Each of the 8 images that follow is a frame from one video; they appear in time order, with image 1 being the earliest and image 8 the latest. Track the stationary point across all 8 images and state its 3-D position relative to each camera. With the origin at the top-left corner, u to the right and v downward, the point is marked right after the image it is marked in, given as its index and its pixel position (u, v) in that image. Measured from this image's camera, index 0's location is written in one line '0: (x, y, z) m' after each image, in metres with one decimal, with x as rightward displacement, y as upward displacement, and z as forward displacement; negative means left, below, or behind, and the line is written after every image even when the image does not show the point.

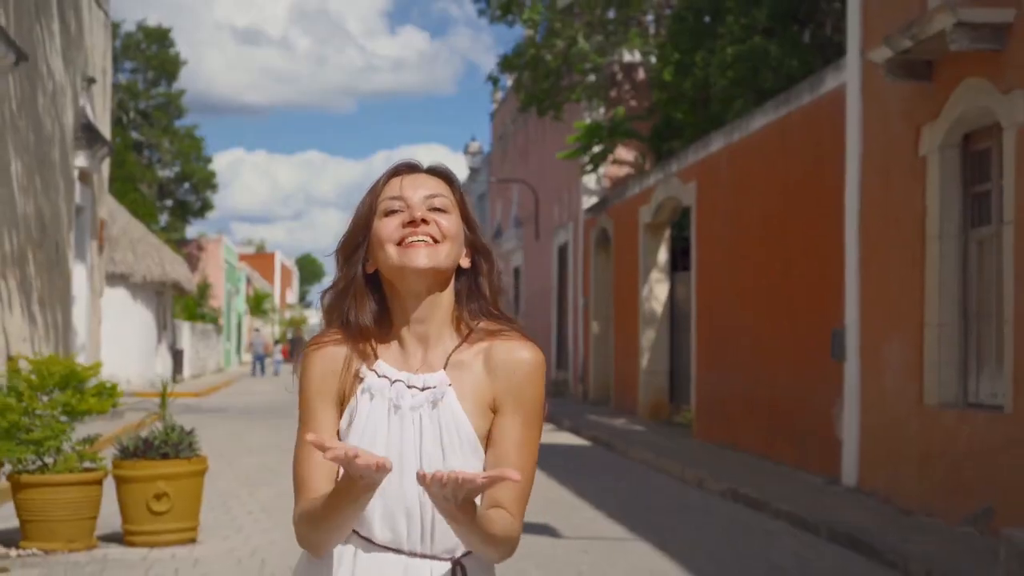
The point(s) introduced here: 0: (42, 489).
0: (-3.1, -1.3, +9.1) m
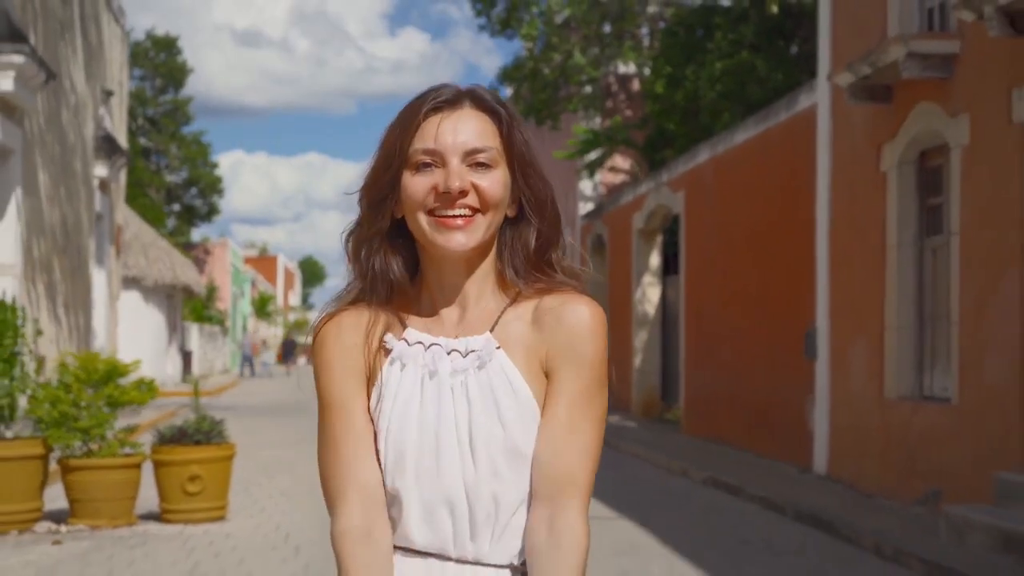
0: (-3.2, -1.4, +10.2) m
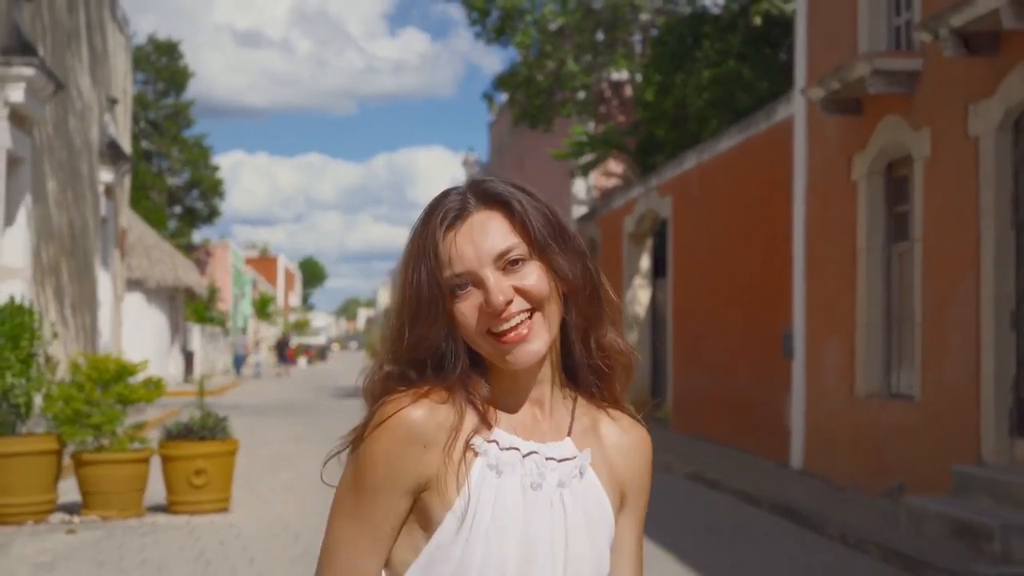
0: (-3.3, -1.4, +10.9) m
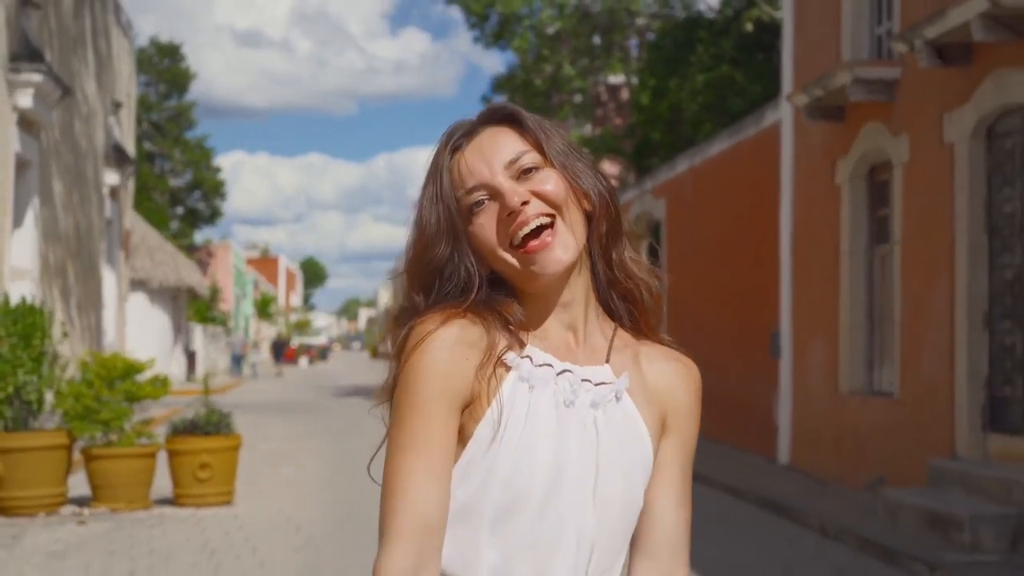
0: (-3.3, -1.4, +11.3) m
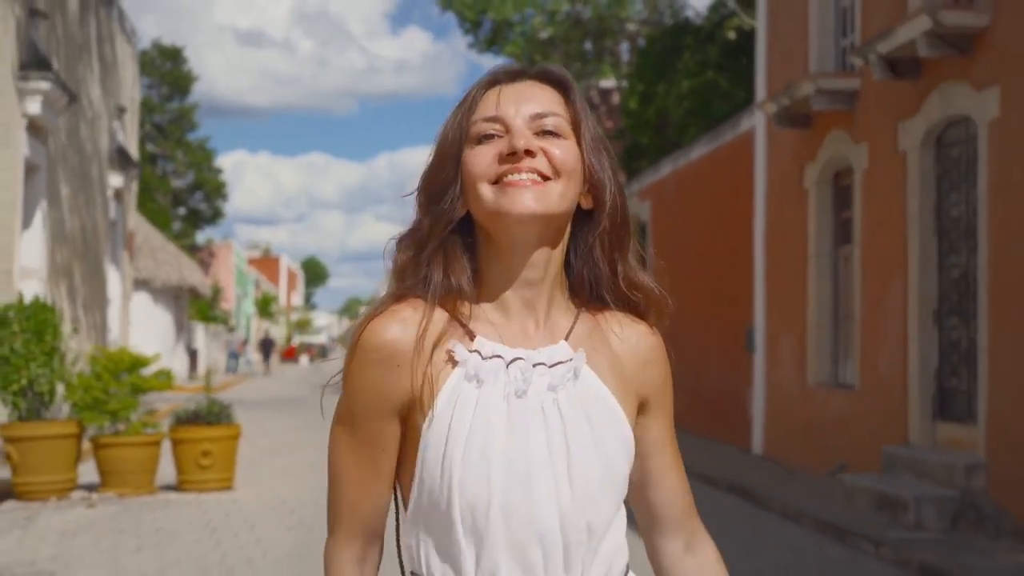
0: (-3.5, -1.4, +12.0) m
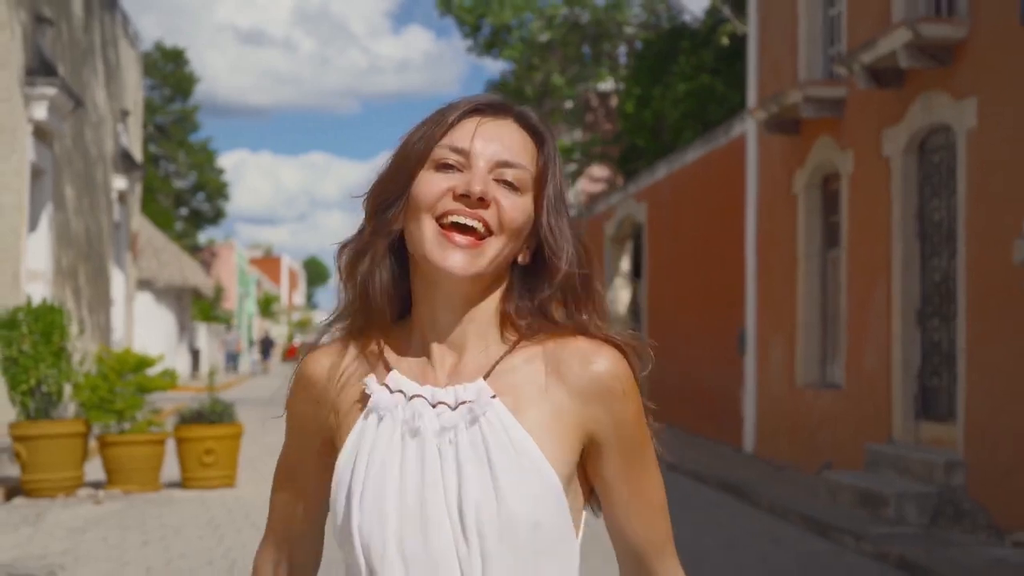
0: (-3.5, -1.4, +12.4) m
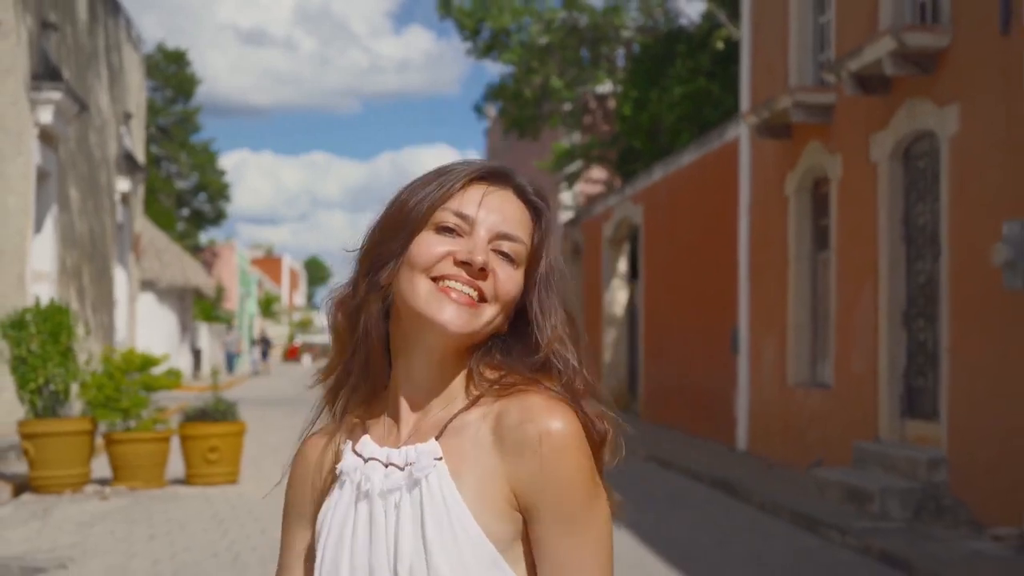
0: (-3.6, -1.4, +12.7) m
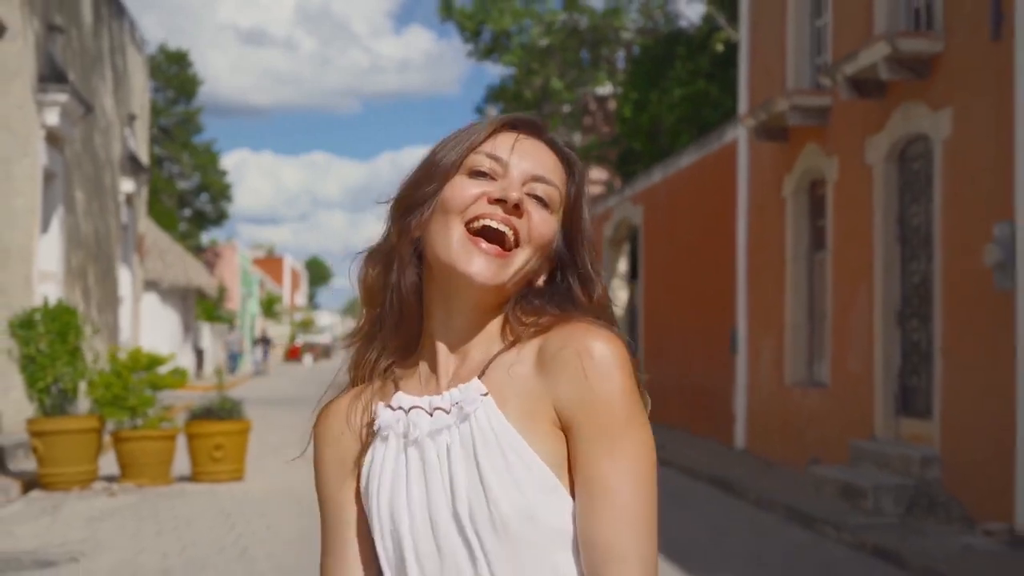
0: (-3.5, -1.4, +12.9) m
